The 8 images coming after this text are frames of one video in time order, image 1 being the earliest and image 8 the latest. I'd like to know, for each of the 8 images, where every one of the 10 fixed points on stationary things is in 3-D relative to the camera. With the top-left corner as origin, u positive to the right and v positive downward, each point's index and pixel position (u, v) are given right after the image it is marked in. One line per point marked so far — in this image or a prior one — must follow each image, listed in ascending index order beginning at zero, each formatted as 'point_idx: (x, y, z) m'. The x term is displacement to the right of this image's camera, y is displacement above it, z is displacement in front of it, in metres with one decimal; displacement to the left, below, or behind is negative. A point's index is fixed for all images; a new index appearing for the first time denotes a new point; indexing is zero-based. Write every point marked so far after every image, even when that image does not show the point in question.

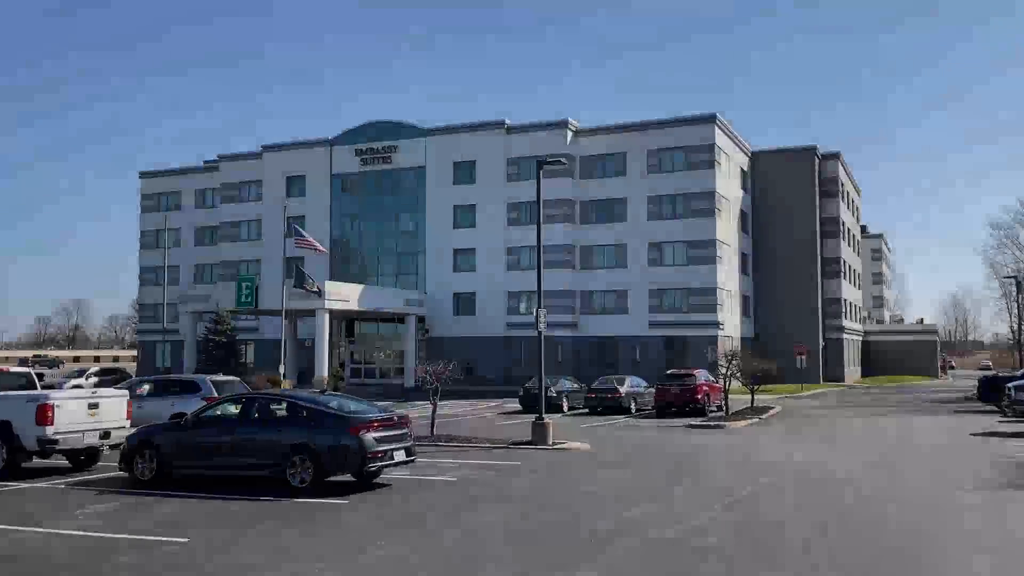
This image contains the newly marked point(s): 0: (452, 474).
0: (-1.0, -3.2, +16.1) m
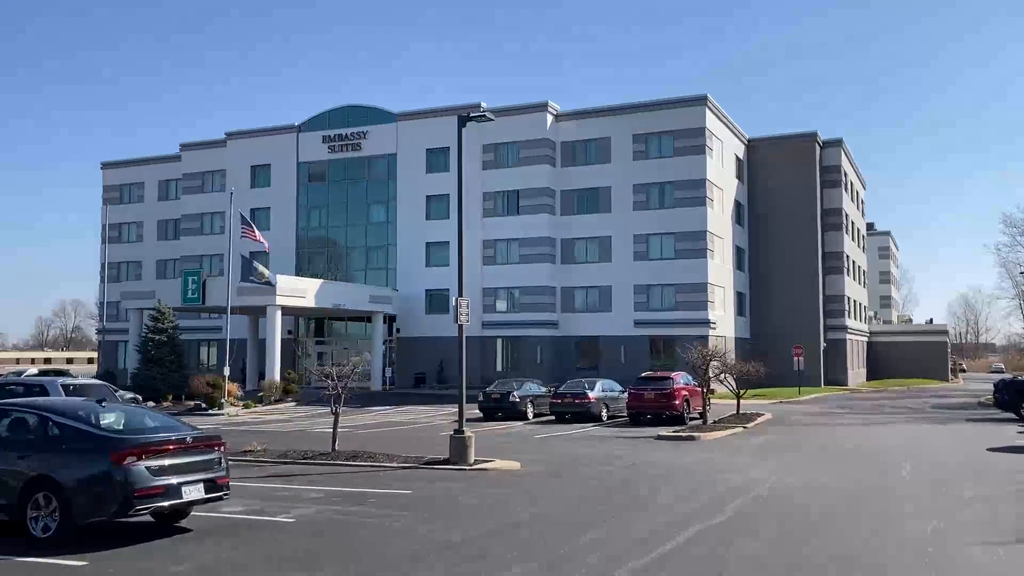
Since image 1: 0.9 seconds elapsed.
0: (-2.6, -2.9, +12.3) m
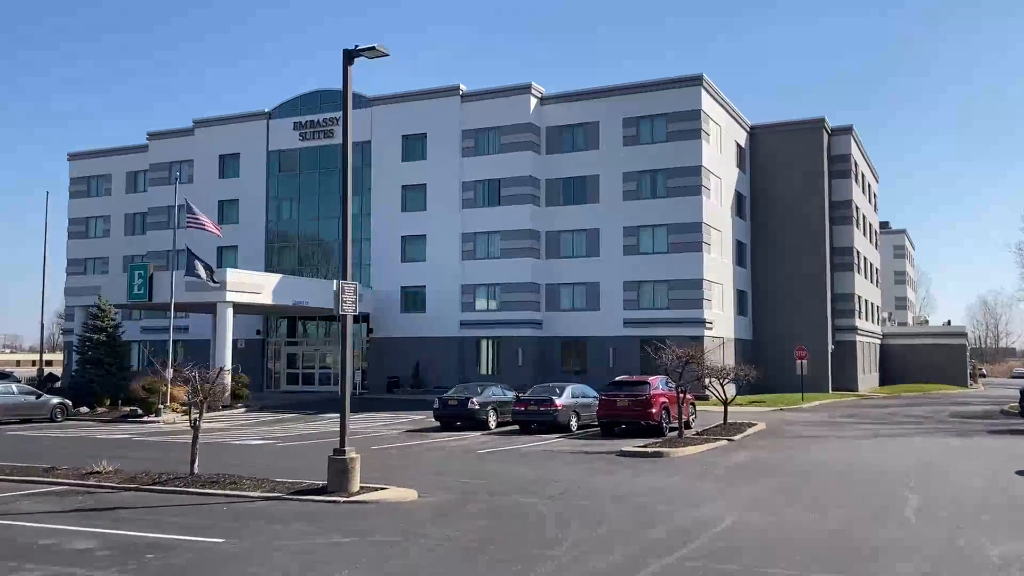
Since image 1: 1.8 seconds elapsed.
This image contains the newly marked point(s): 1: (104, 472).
0: (-4.2, -2.6, +8.7) m
1: (-6.5, -2.9, +15.0) m
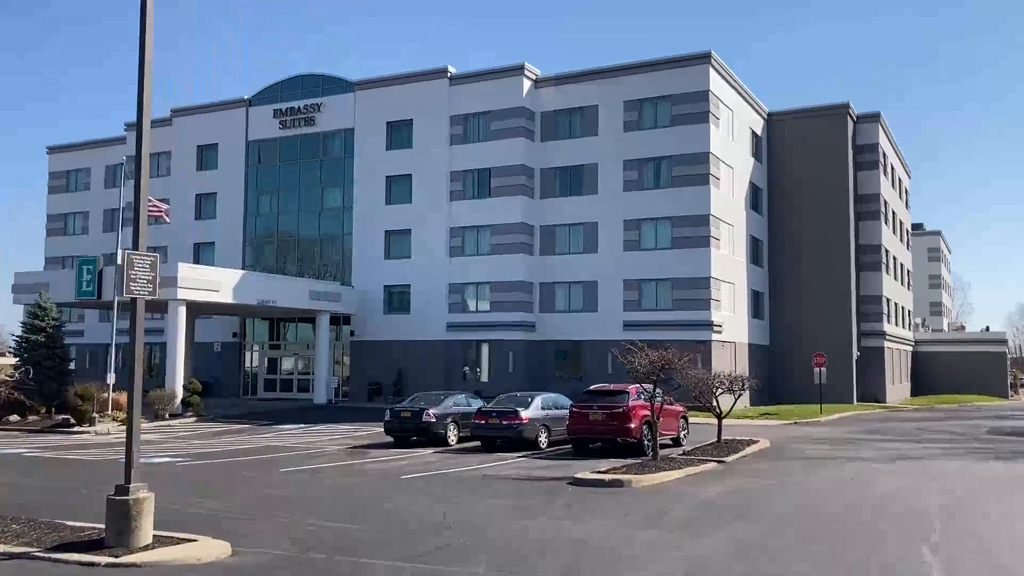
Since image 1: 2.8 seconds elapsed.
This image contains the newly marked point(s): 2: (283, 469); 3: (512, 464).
0: (-5.8, -2.2, +4.9) m
1: (-8.0, -2.7, +11.4) m
2: (-4.5, -3.5, +18.3) m
3: (0.0, -3.7, +19.9) m
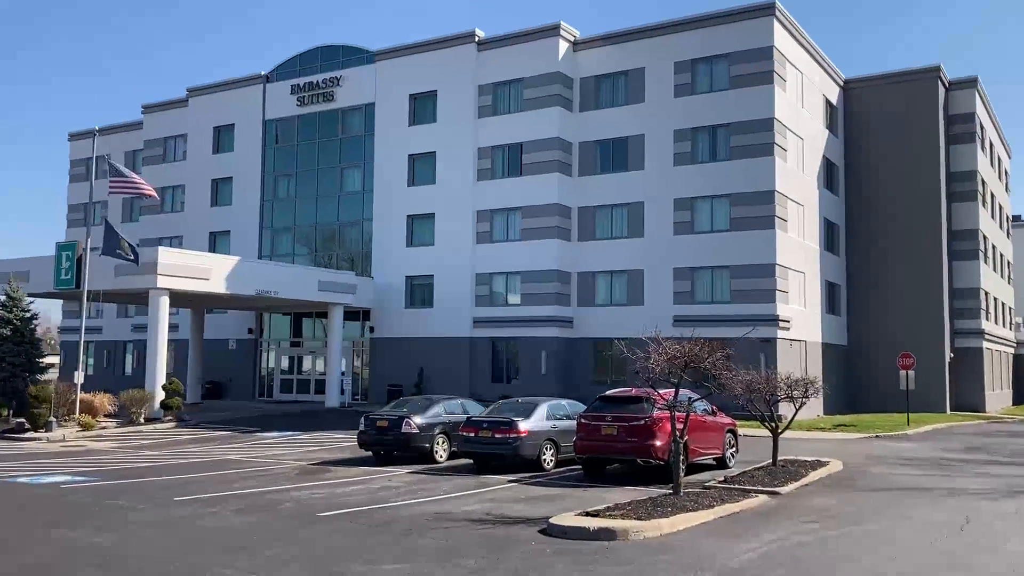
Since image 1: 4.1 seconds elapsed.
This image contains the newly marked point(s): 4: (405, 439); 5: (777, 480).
0: (-7.3, -1.7, +0.6) m
1: (-8.9, -2.2, +7.2) m
2: (-4.9, -3.1, +13.7) m
3: (-0.3, -3.3, +15.0) m
4: (-2.2, -3.1, +19.6) m
5: (+4.7, -3.3, +16.3) m
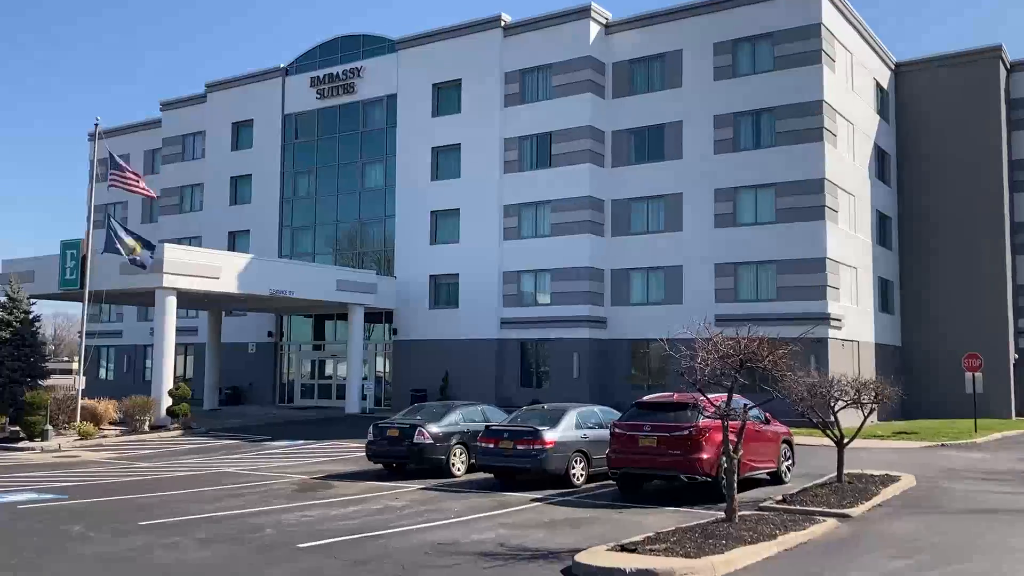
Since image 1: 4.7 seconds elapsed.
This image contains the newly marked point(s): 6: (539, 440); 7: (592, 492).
0: (-7.5, -1.6, -1.3) m
1: (-8.9, -2.0, +5.4) m
2: (-4.7, -3.0, +11.7) m
3: (0.0, -3.1, +12.9) m
4: (-1.8, -3.0, +17.5) m
5: (+5.0, -3.1, +13.9) m
6: (+0.5, -2.6, +15.9) m
7: (+1.4, -3.4, +15.8) m
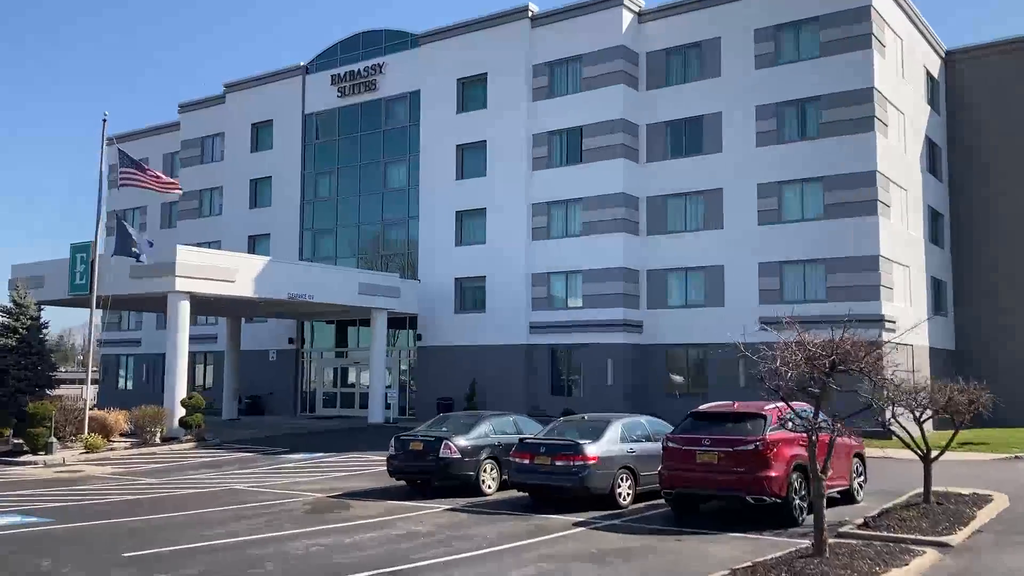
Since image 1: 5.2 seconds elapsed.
0: (-7.4, -1.4, -2.8) m
1: (-8.6, -2.0, +3.8) m
2: (-4.2, -2.9, +10.1) m
3: (+0.5, -3.0, +11.1) m
4: (-1.1, -3.0, +15.8) m
5: (+5.5, -3.0, +12.0) m
6: (+1.0, -2.5, +14.1) m
7: (+1.9, -3.4, +14.0) m
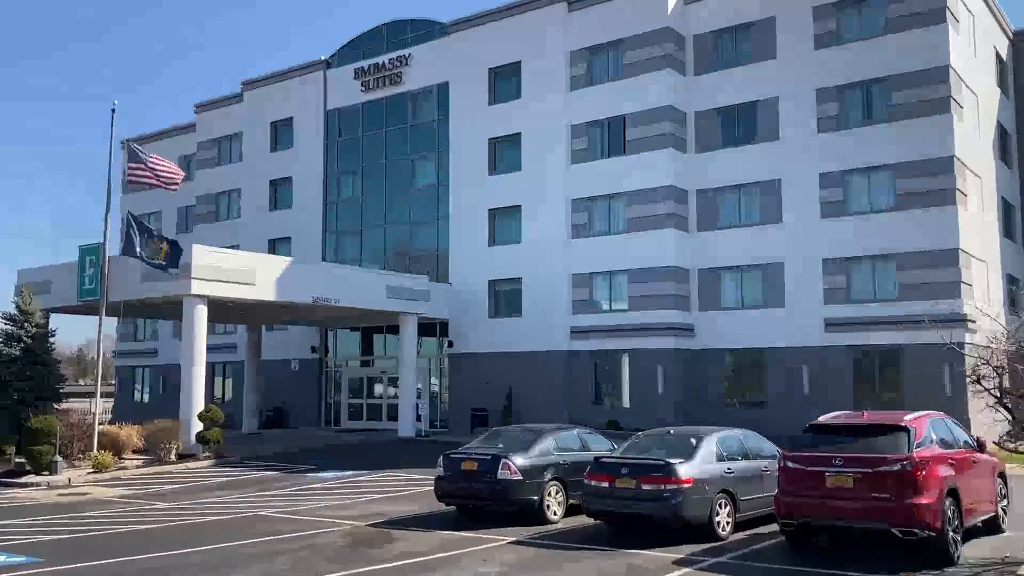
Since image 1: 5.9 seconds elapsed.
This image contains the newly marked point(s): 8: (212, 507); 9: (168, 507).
0: (-6.7, -1.2, -5.0) m
1: (-7.8, -1.8, +1.7) m
2: (-3.3, -2.8, +7.8) m
3: (+1.4, -2.9, +8.8) m
4: (-0.1, -2.9, +13.5) m
5: (+6.5, -2.8, +9.6) m
6: (+2.0, -2.4, +11.8) m
7: (+2.9, -3.2, +11.6) m
8: (-5.4, -4.0, +16.9) m
9: (-6.3, -4.0, +17.1) m
